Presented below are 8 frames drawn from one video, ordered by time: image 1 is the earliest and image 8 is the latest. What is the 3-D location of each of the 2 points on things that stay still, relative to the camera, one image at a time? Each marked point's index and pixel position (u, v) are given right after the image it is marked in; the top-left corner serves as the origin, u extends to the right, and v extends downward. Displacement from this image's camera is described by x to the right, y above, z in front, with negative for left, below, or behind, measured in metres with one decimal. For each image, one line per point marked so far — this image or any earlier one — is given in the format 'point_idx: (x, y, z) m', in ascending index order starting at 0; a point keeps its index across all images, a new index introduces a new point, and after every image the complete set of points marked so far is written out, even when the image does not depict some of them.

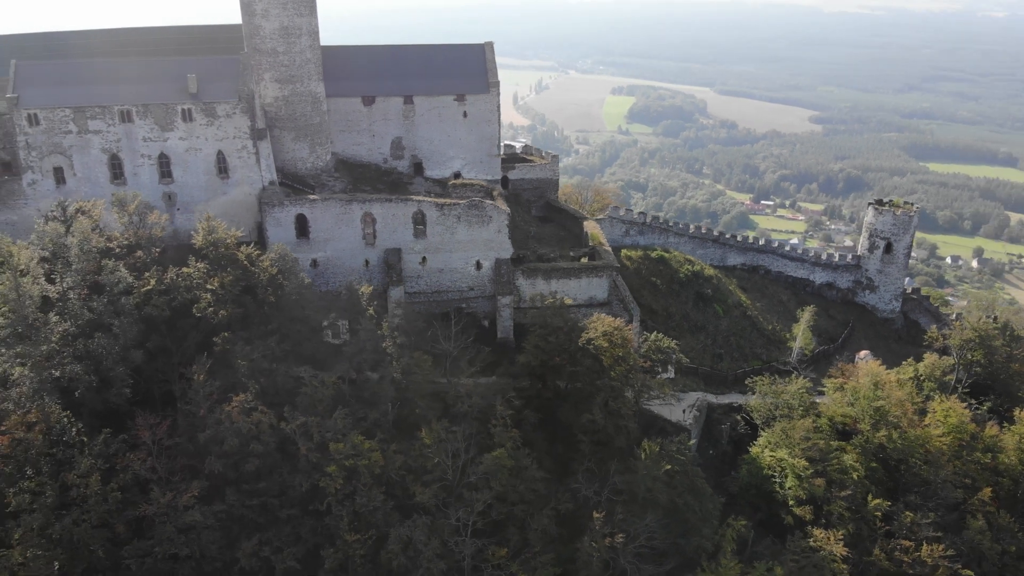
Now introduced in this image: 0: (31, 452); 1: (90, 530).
0: (-11.7, -4.0, +20.3) m
1: (-9.6, -5.6, +19.3) m
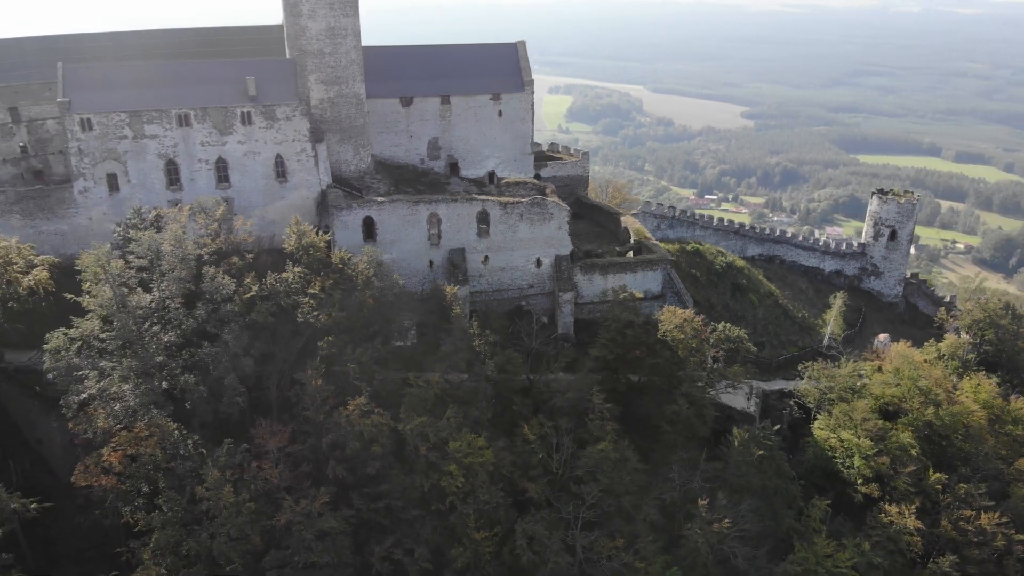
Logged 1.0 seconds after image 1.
0: (-8.5, -4.2, +19.7) m
1: (-6.3, -5.8, +18.9) m
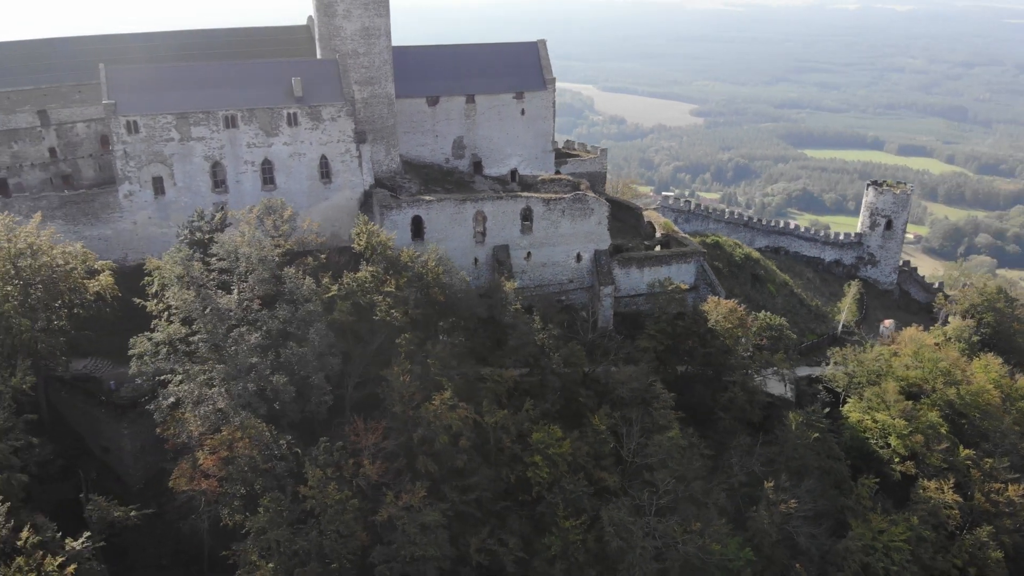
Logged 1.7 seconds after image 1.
0: (-6.2, -4.3, +19.6) m
1: (-3.9, -5.7, +19.0) m
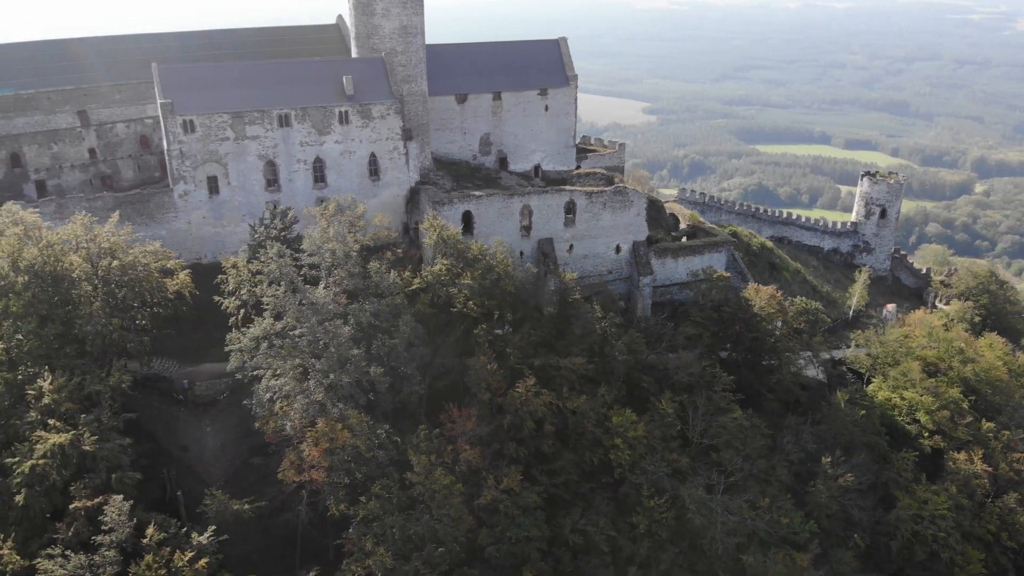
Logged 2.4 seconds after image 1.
0: (-3.8, -4.1, +20.0) m
1: (-1.5, -5.5, +19.5) m
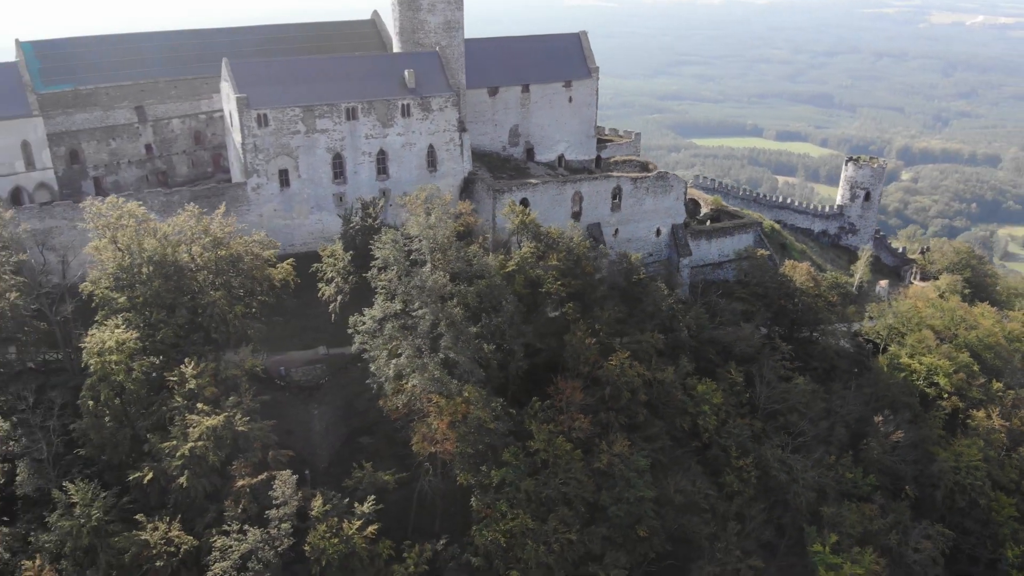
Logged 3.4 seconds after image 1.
0: (-0.9, -3.6, +21.0) m
1: (+1.6, -4.9, +20.7) m
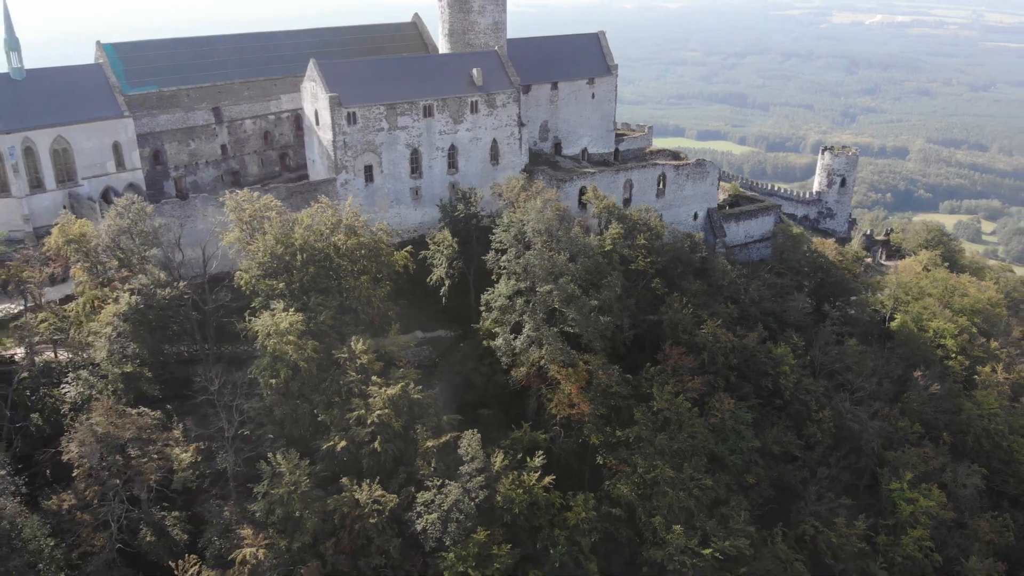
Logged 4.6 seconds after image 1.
0: (+2.6, -2.9, +22.9) m
1: (+5.1, -4.2, +22.9) m
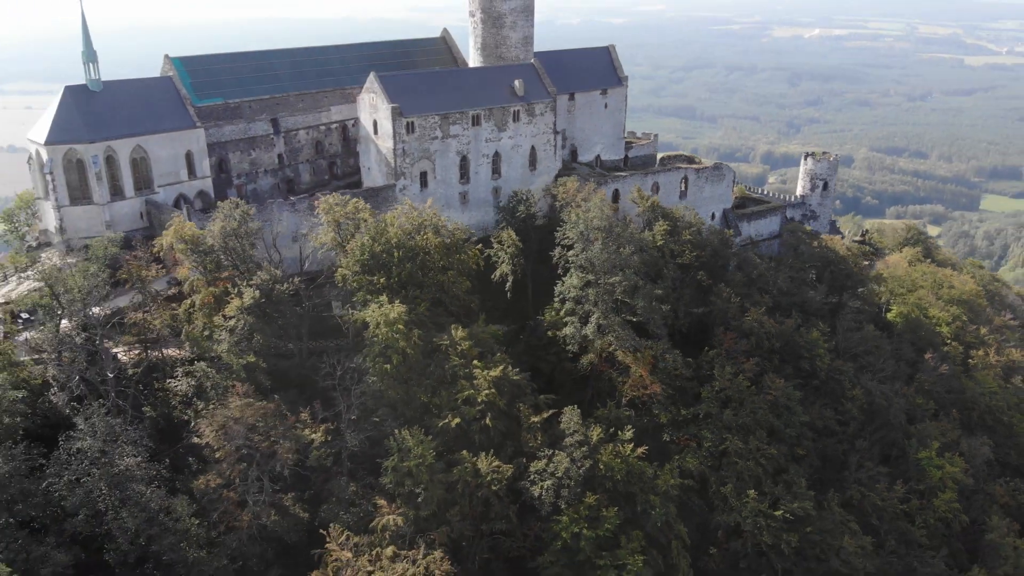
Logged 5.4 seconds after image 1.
0: (+4.9, -2.6, +25.0) m
1: (+7.4, -3.8, +25.1) m
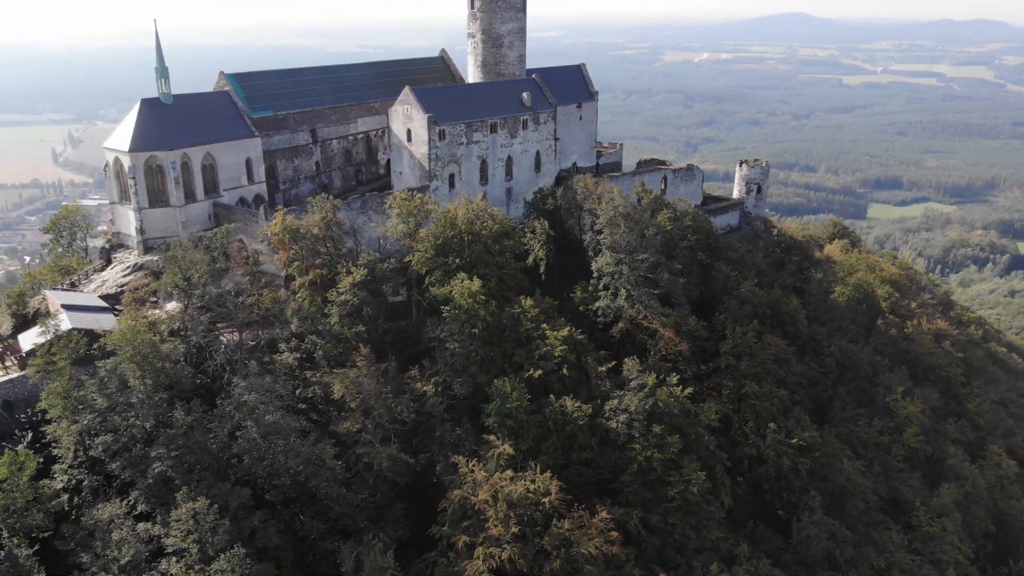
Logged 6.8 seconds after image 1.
0: (+6.6, -1.7, +29.5) m
1: (+9.2, -2.7, +29.9) m
